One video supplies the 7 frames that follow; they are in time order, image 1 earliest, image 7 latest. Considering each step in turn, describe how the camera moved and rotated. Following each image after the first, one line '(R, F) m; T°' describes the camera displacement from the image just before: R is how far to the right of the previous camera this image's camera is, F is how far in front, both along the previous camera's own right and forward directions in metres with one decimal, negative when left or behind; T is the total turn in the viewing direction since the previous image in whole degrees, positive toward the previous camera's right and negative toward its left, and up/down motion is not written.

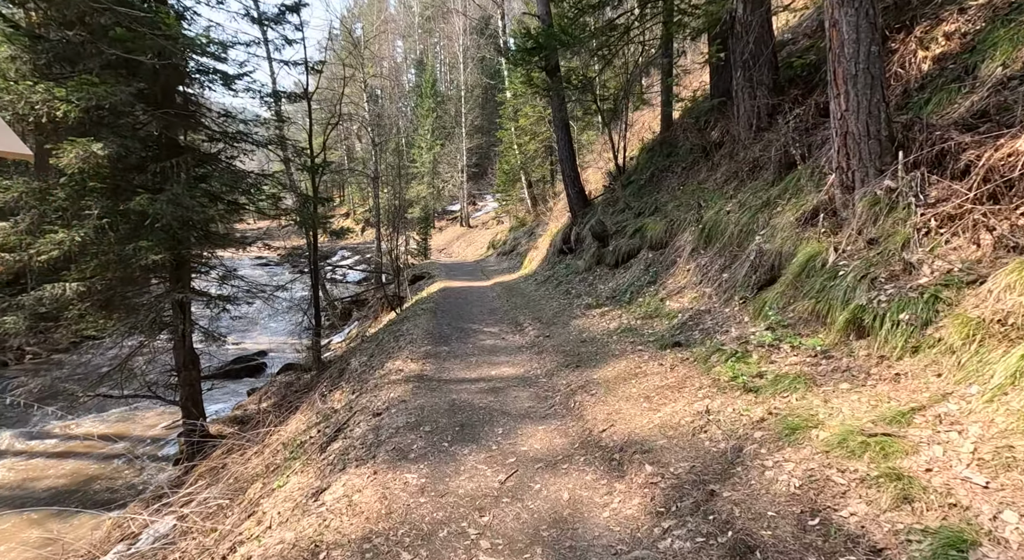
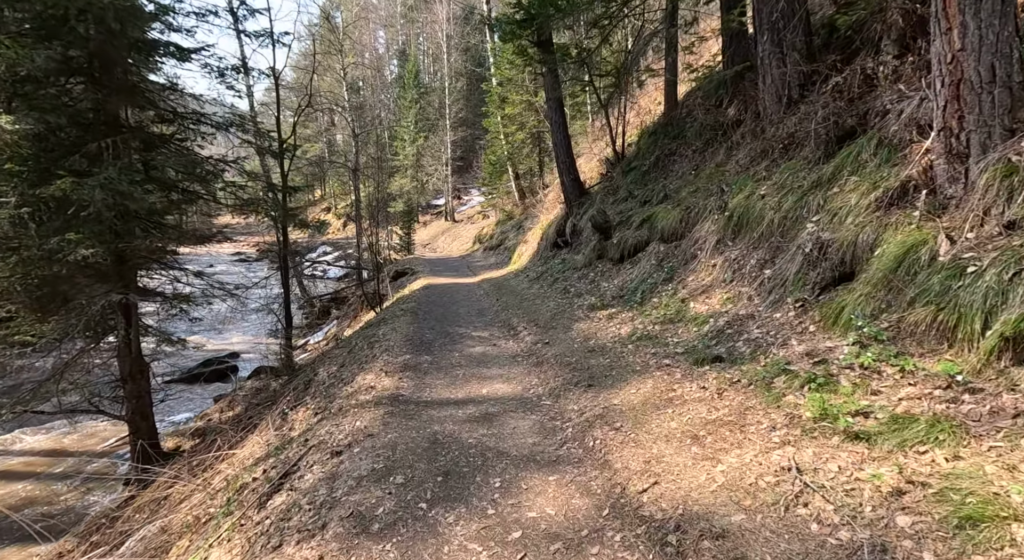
(-0.1, +1.5) m; +1°
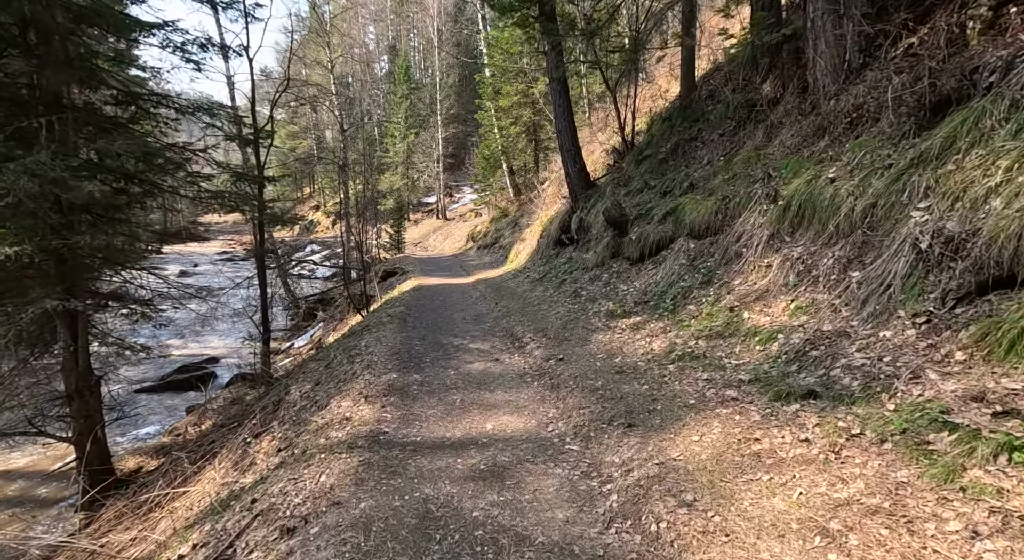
(-0.2, +1.6) m; +1°
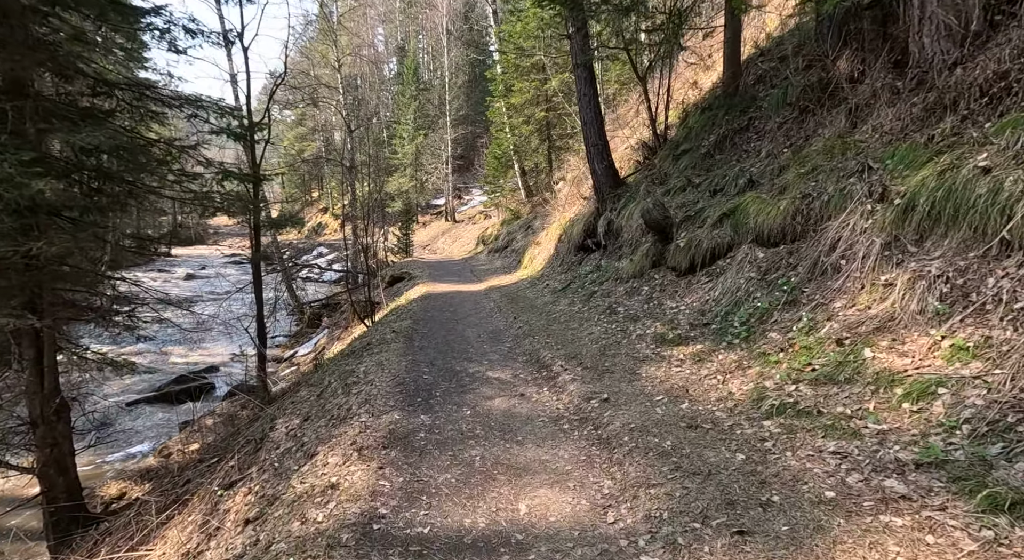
(-0.2, +1.6) m; -1°
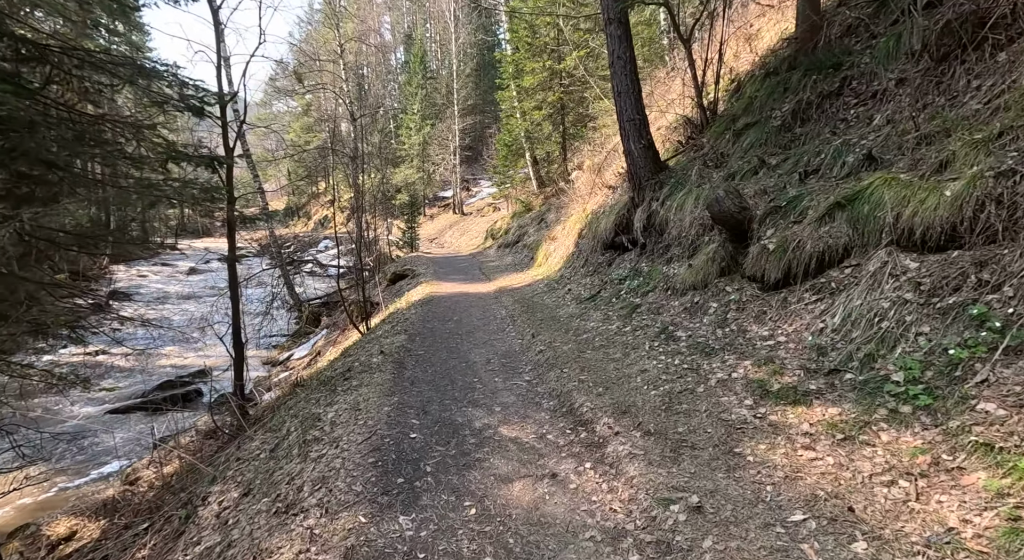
(-0.1, +2.4) m; -1°
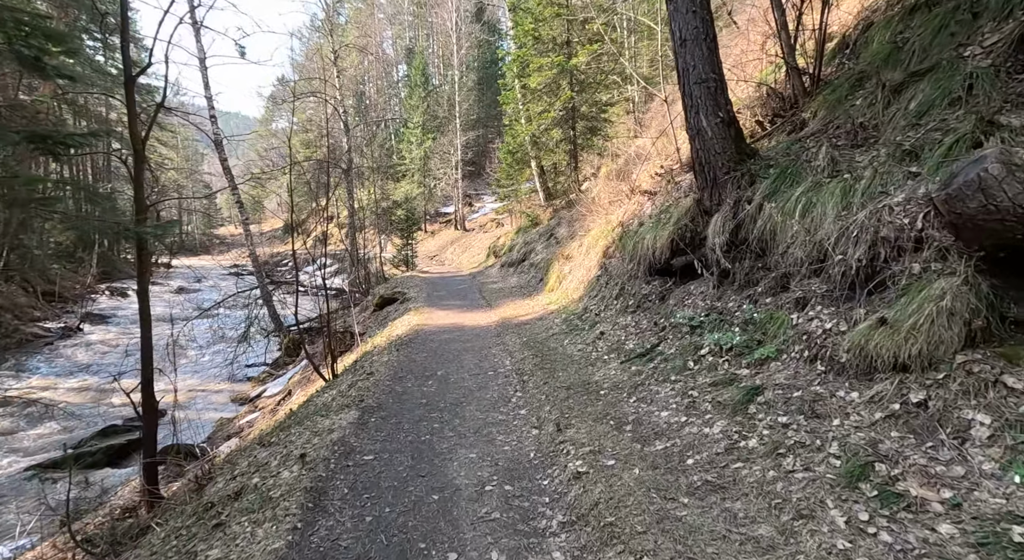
(-0.1, +3.9) m; 0°
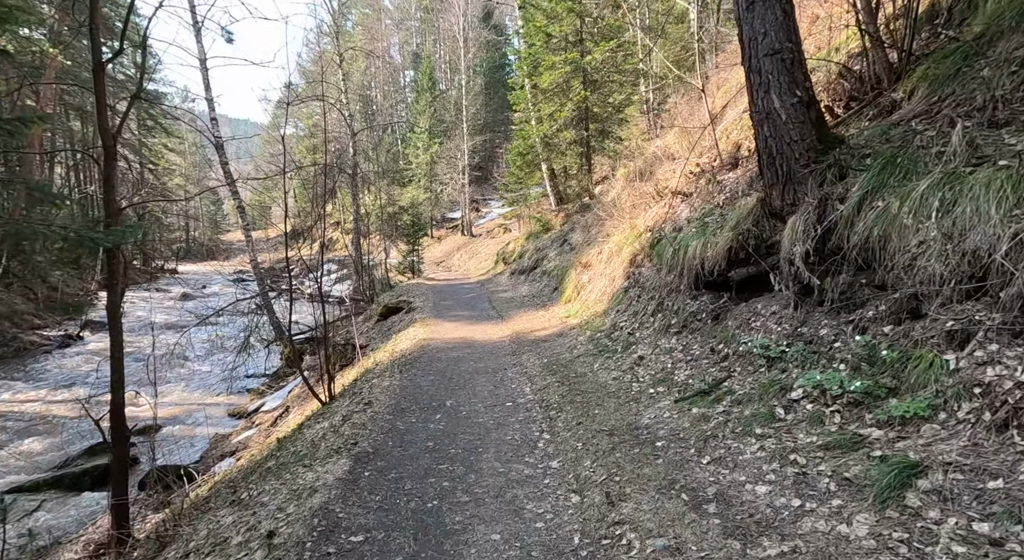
(-0.2, +1.4) m; -1°
